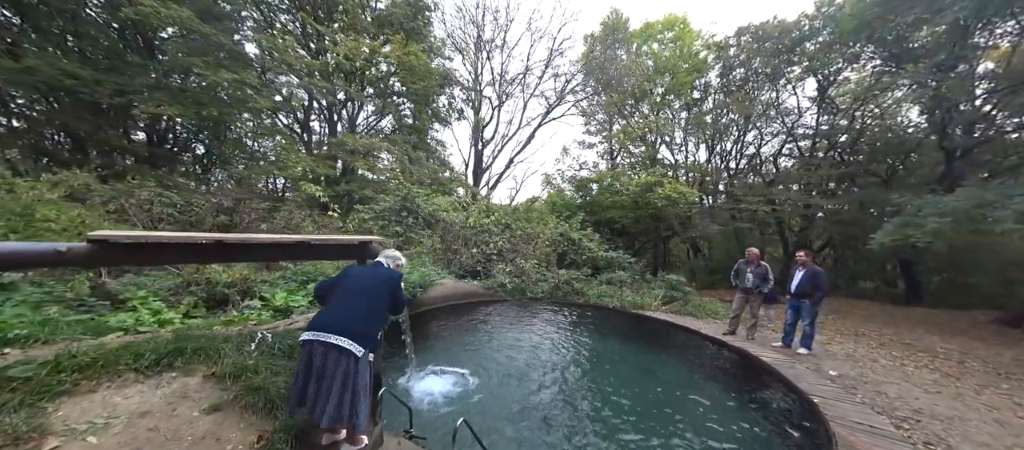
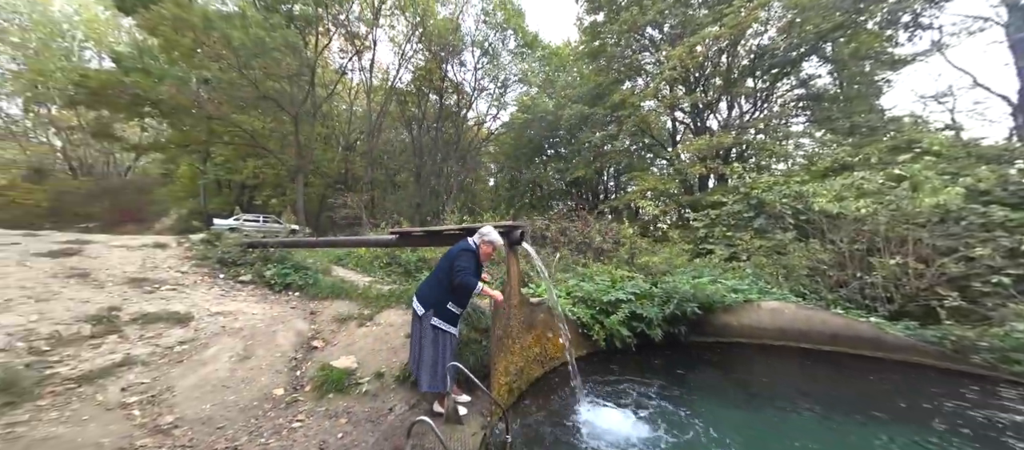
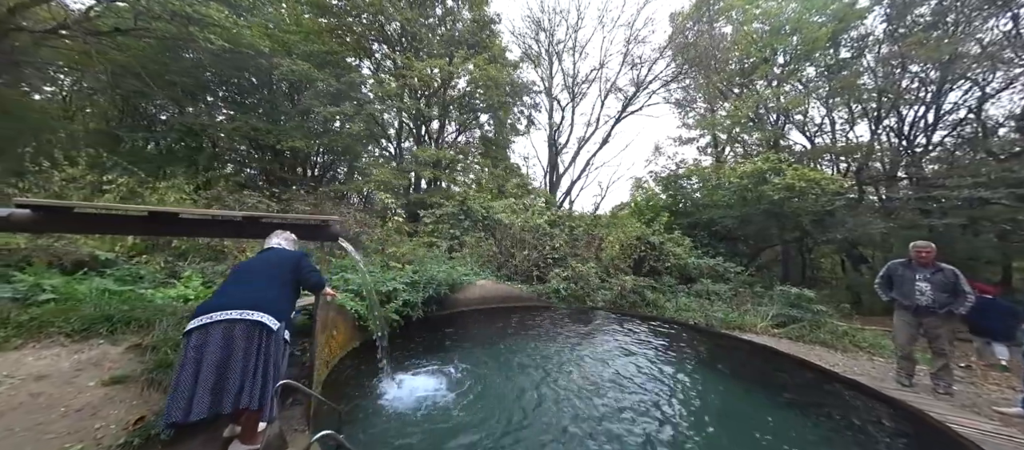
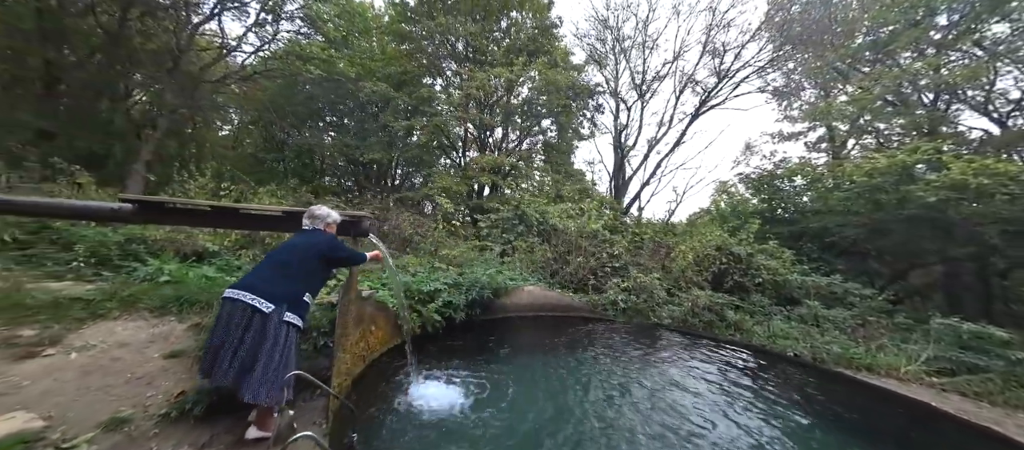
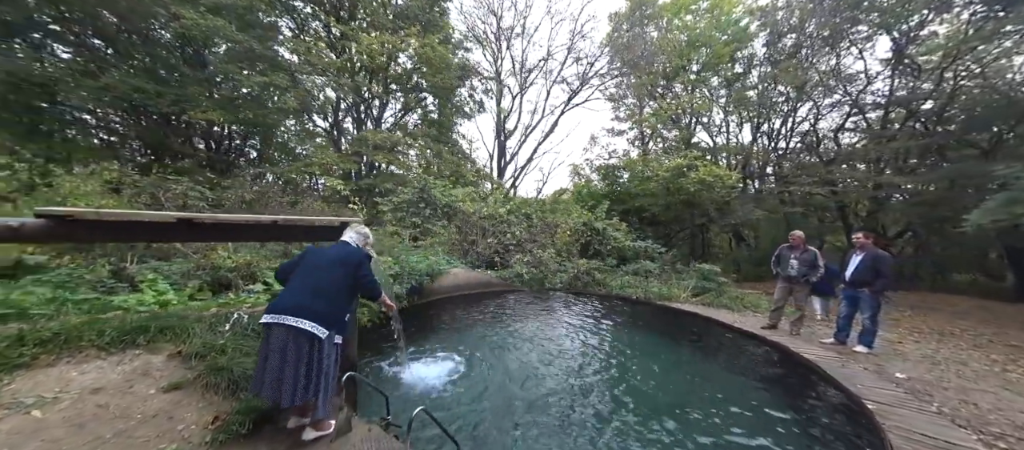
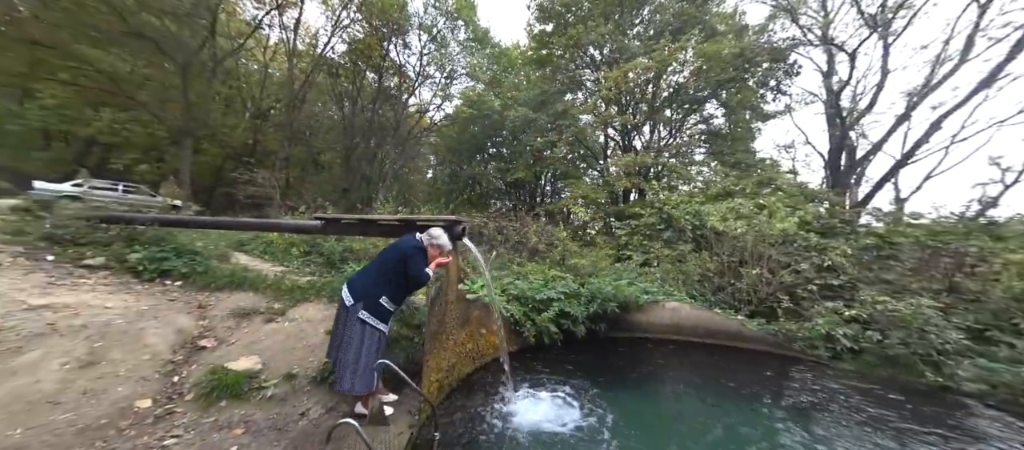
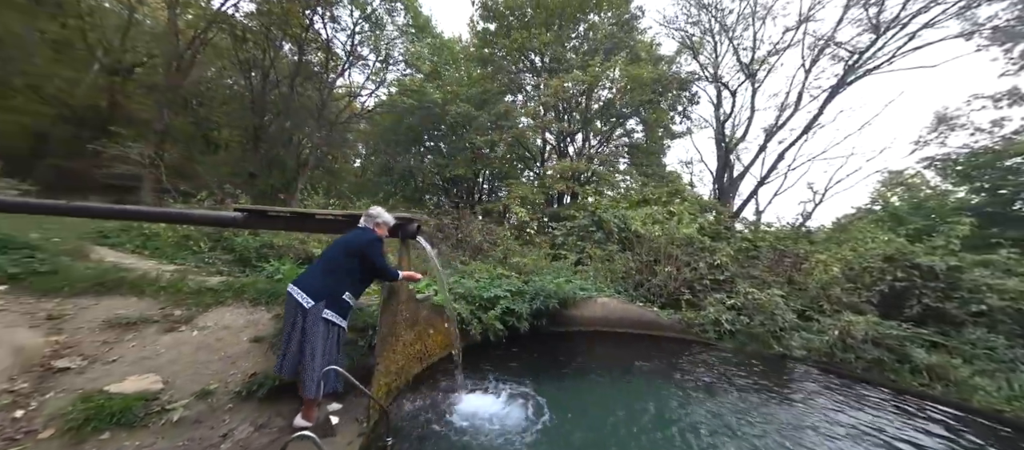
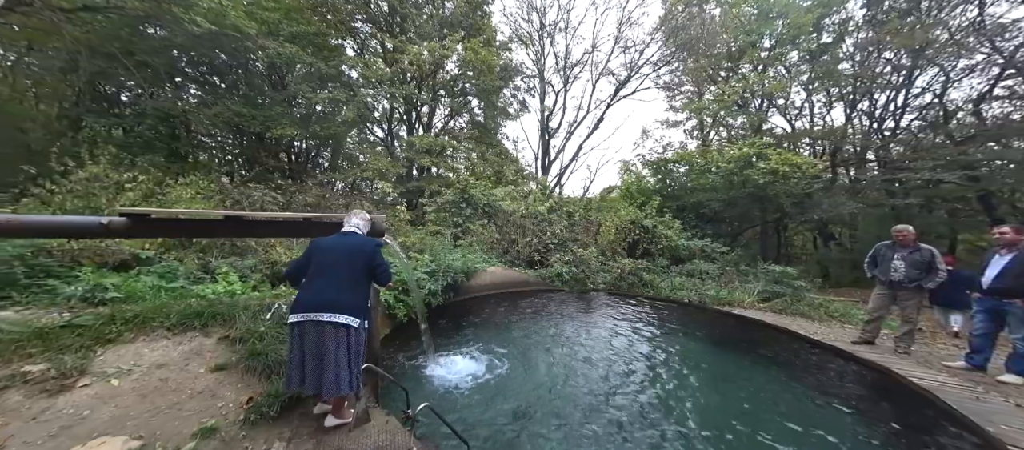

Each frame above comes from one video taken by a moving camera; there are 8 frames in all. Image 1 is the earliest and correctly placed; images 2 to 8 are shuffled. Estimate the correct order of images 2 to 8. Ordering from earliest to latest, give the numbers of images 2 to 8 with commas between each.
5, 8, 3, 4, 7, 6, 2
